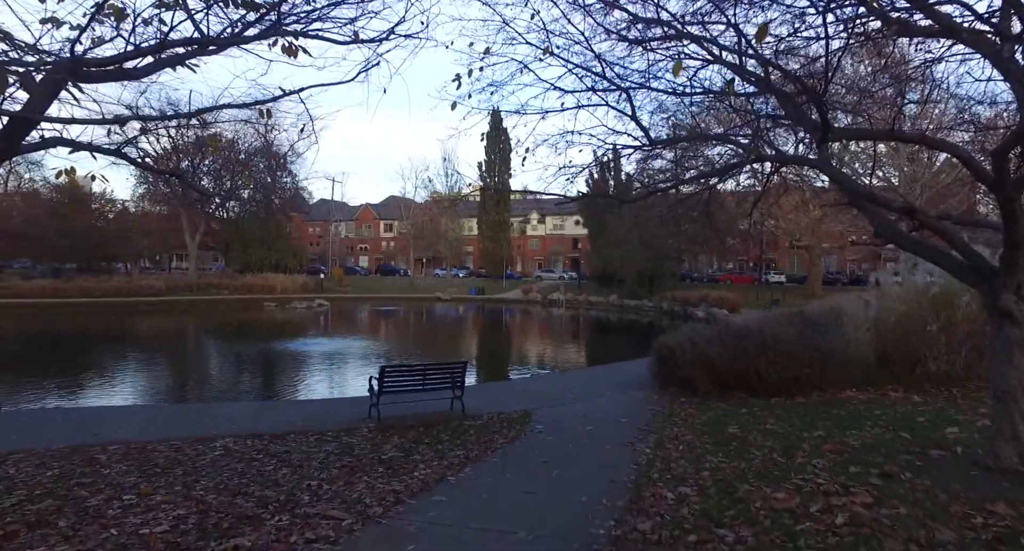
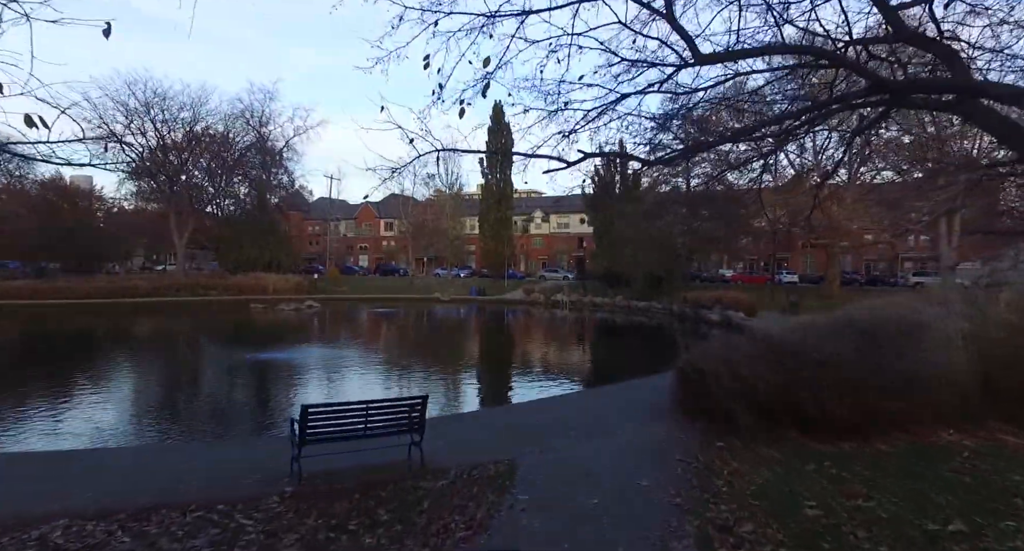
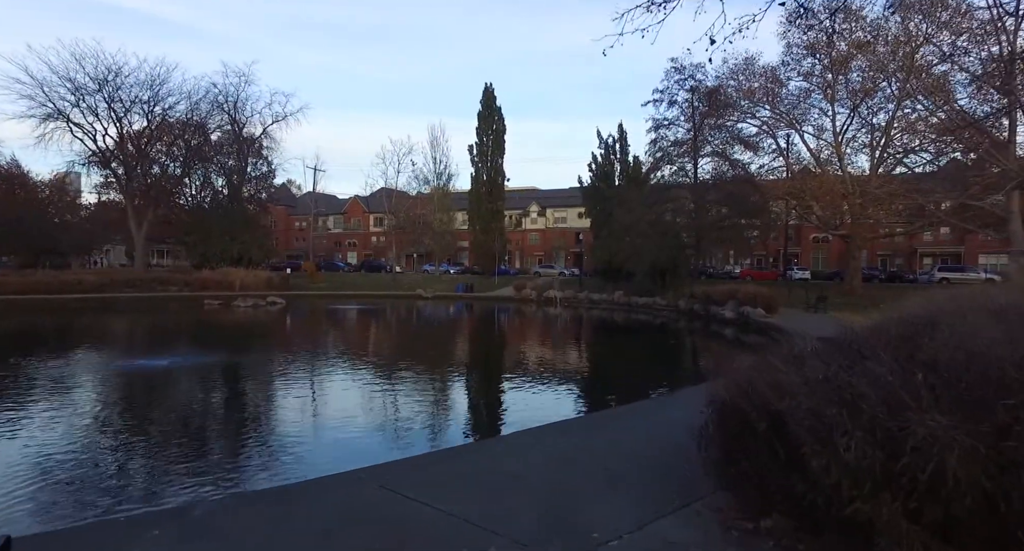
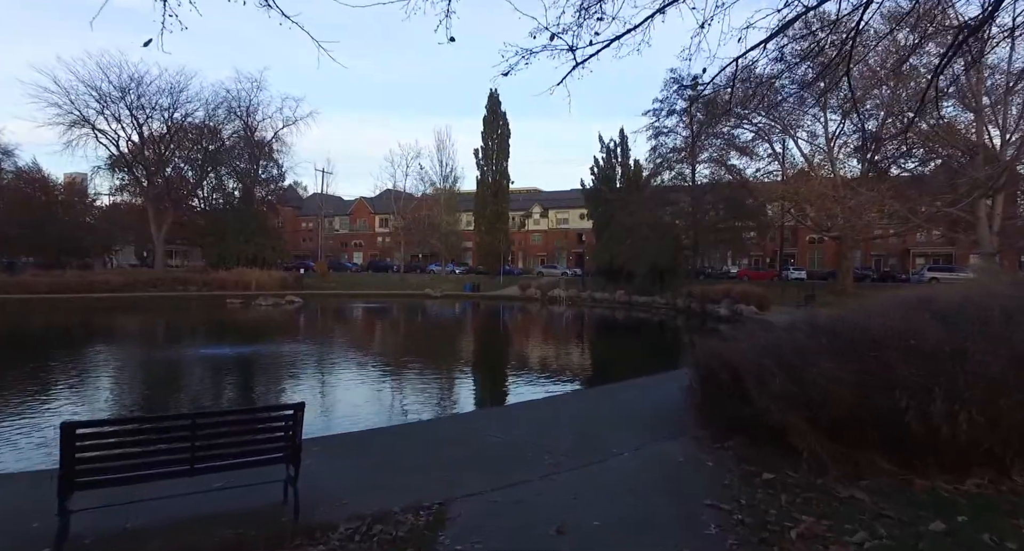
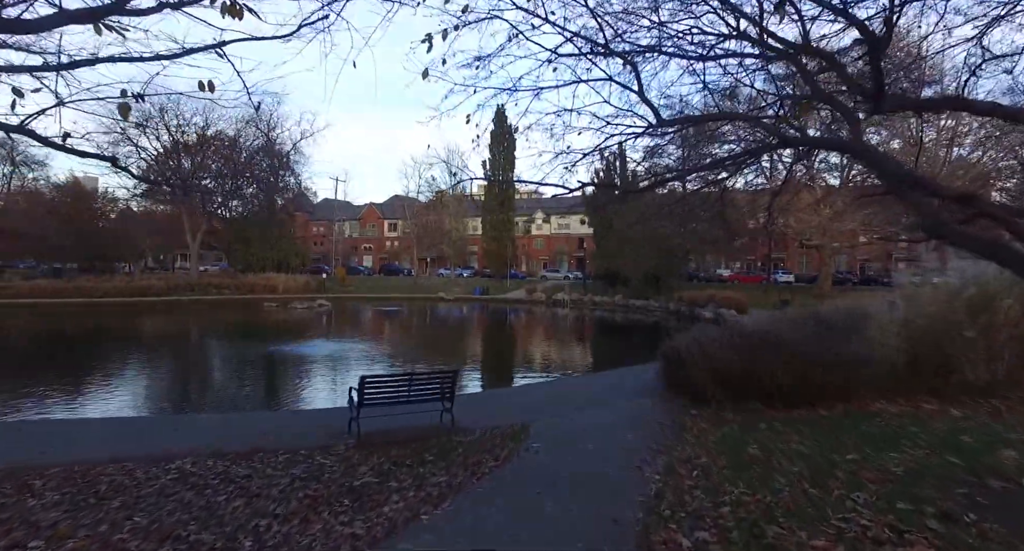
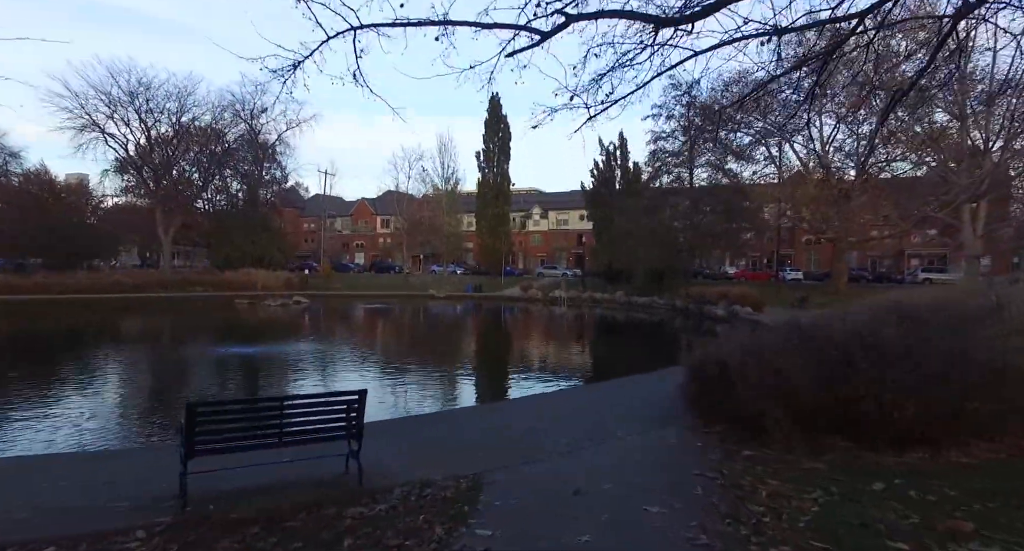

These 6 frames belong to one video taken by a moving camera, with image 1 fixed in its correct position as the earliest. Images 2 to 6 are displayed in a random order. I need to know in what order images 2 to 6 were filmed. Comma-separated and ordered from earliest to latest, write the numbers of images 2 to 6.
5, 2, 6, 4, 3
